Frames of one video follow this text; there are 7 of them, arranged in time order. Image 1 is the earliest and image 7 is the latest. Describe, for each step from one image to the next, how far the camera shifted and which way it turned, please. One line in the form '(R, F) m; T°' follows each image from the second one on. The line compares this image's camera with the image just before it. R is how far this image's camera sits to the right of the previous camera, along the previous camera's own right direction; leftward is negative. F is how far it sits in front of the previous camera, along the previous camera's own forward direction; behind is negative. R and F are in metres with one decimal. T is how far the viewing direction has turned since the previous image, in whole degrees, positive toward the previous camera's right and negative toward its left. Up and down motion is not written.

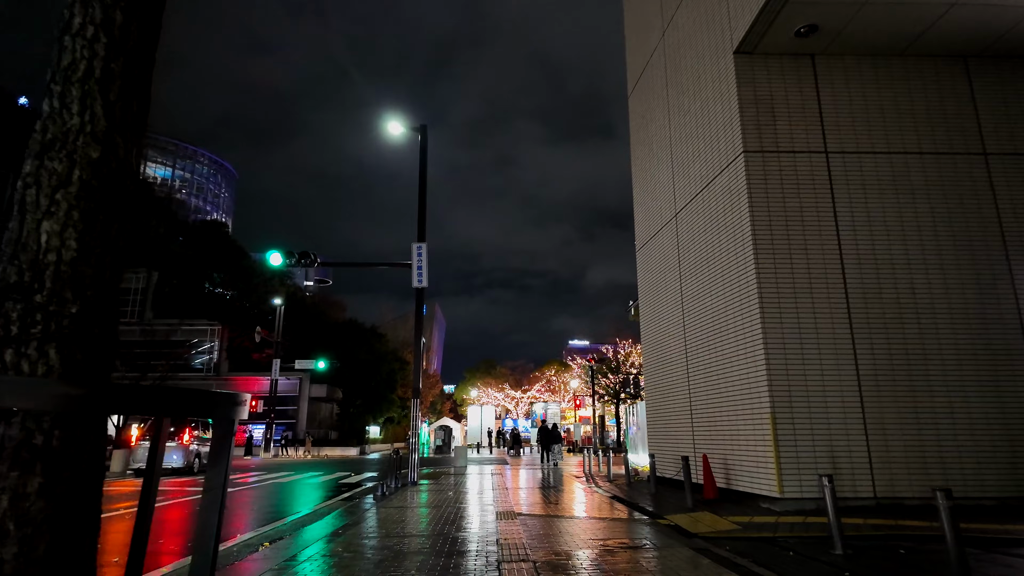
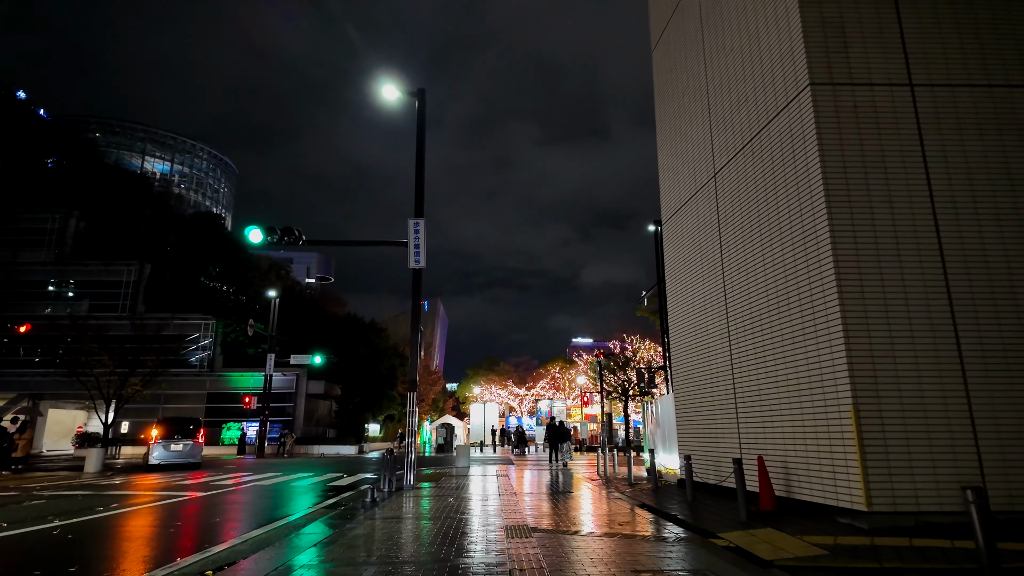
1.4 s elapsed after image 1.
(-0.1, +1.8) m; 0°
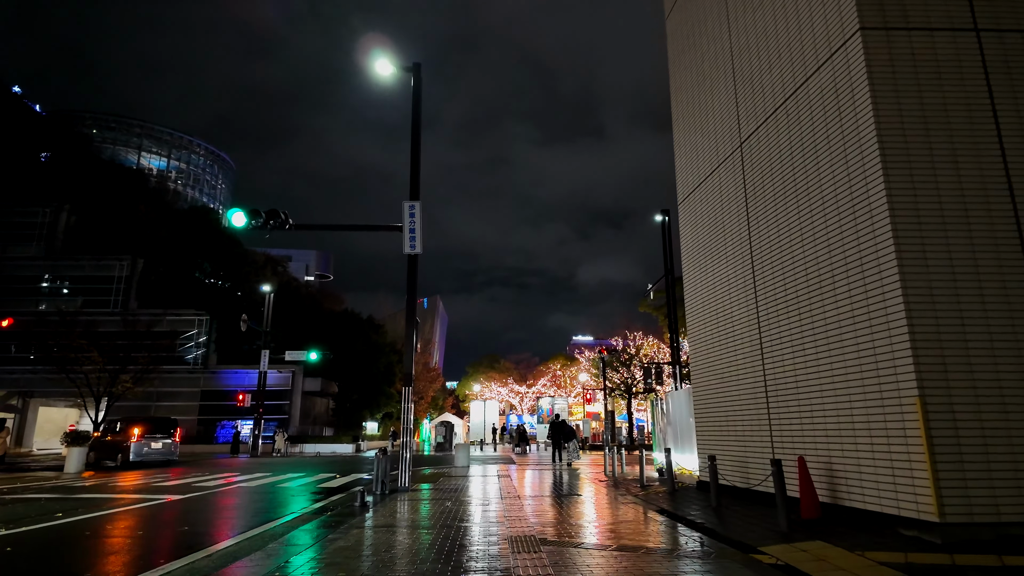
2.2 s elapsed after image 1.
(-0.1, +1.0) m; 0°
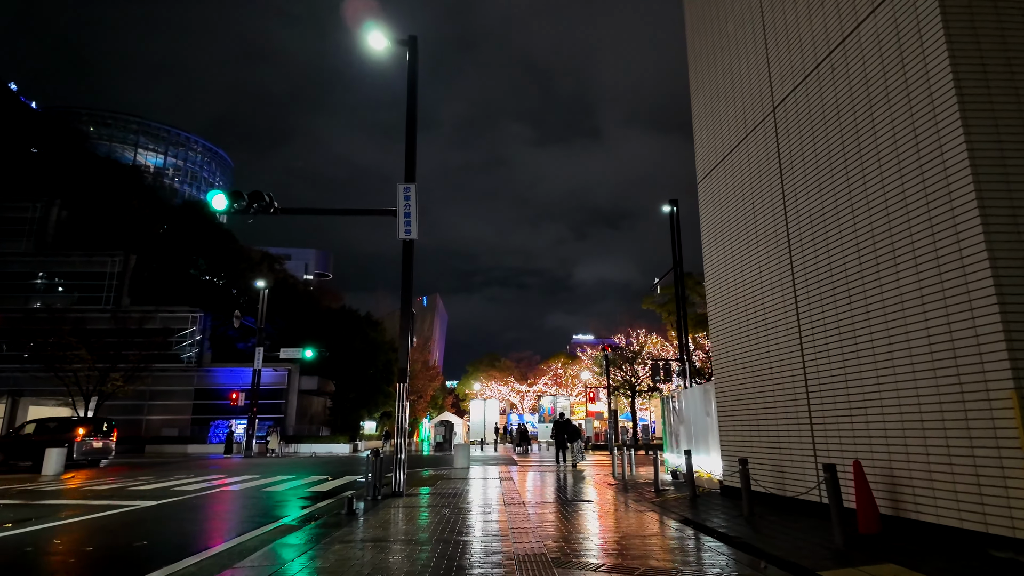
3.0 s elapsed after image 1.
(-0.1, +1.1) m; 0°
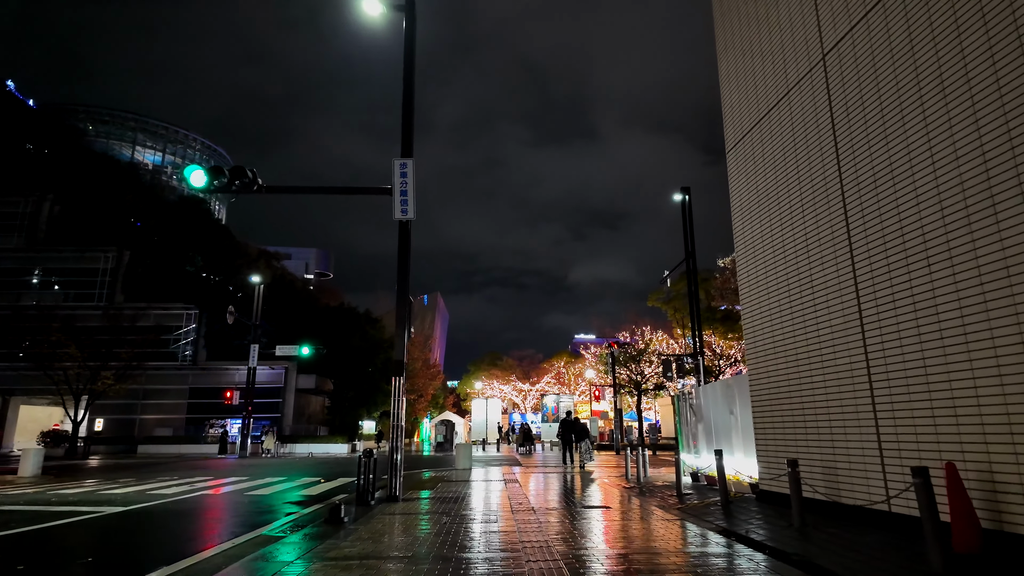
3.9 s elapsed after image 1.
(-0.1, +1.1) m; 0°
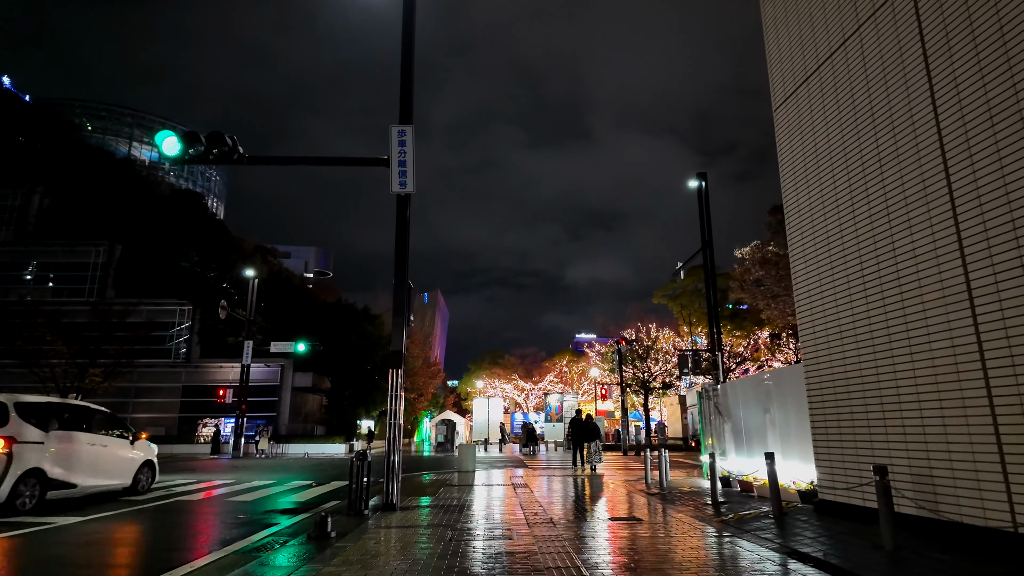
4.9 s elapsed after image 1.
(-0.2, +1.3) m; 0°
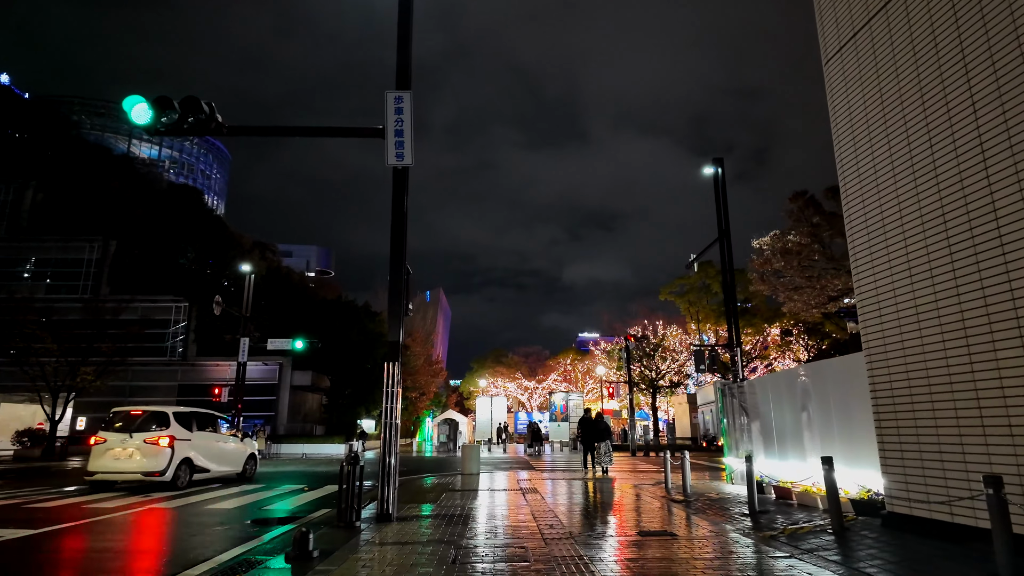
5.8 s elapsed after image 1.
(-0.1, +1.1) m; 0°
